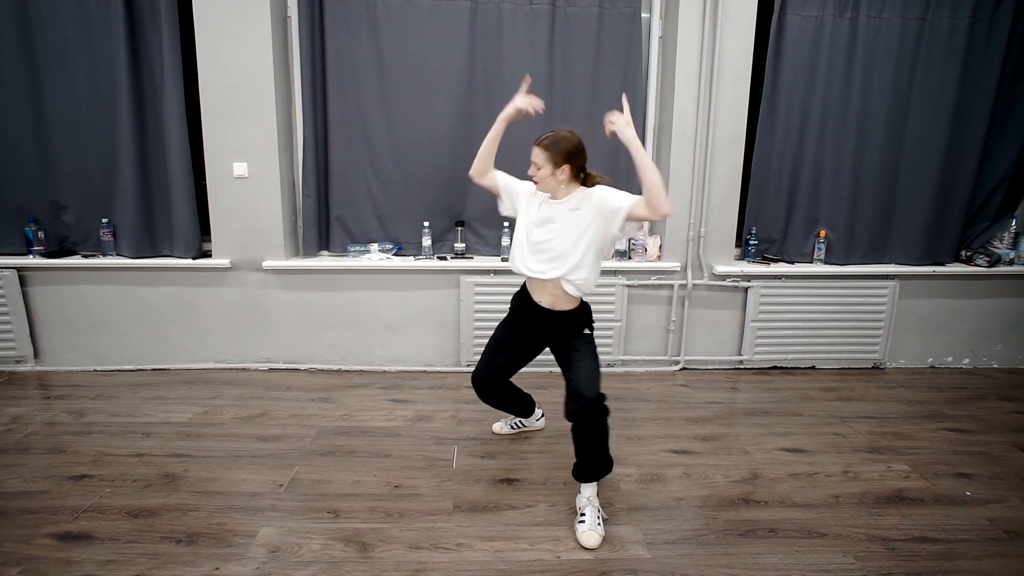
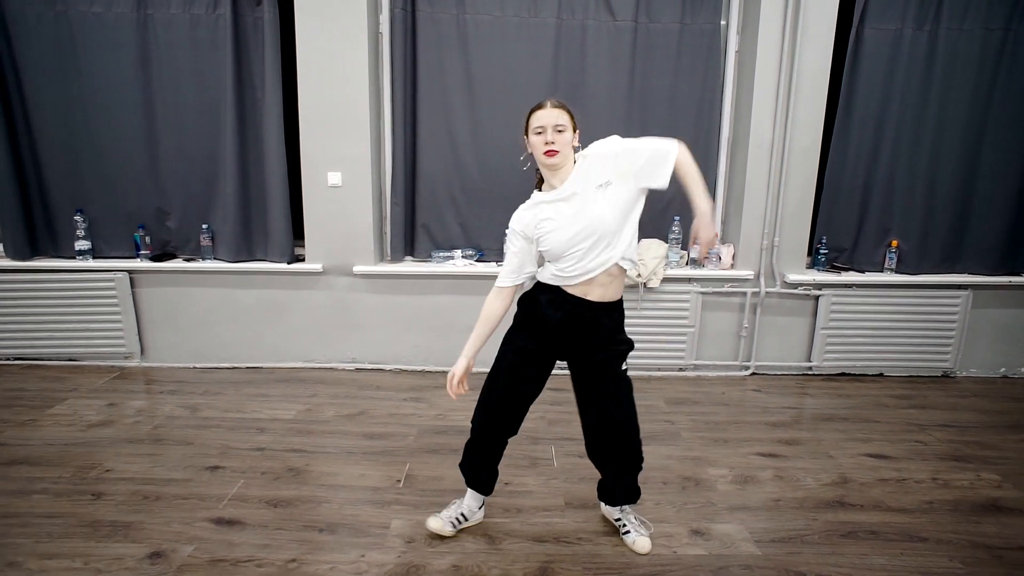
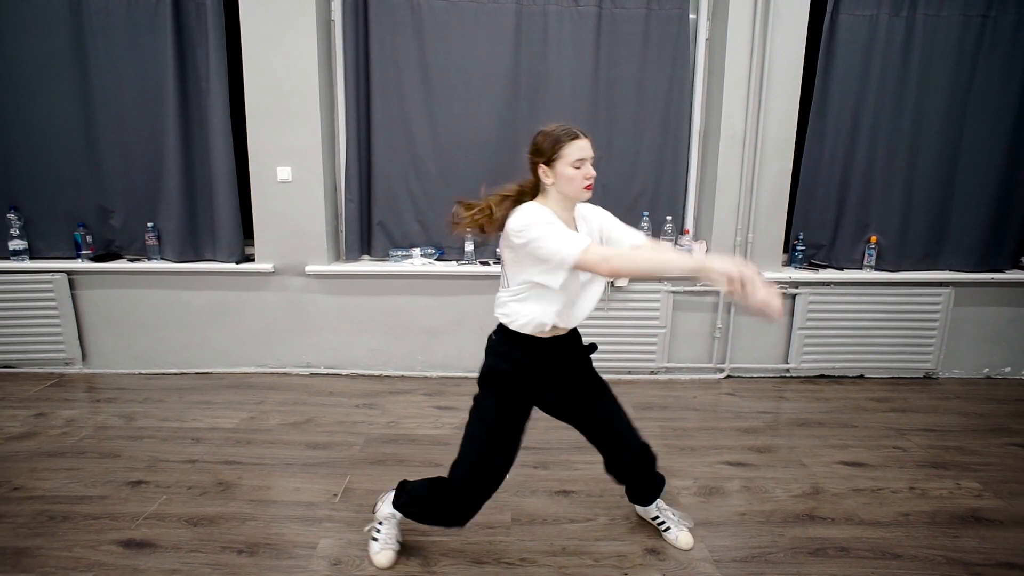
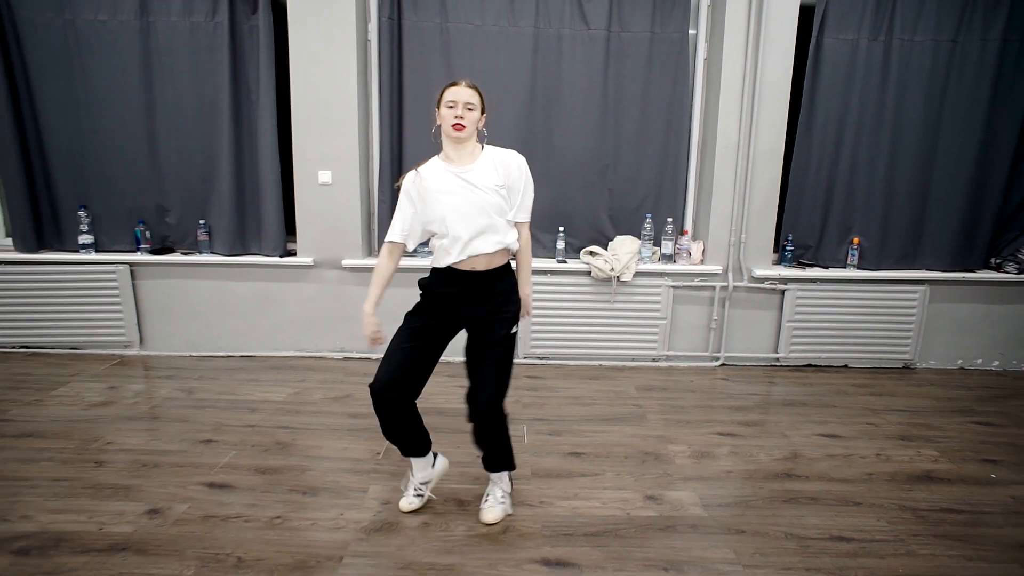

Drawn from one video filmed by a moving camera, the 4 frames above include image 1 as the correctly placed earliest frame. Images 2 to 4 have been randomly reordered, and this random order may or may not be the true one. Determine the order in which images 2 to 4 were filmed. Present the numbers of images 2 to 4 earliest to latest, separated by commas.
3, 4, 2
